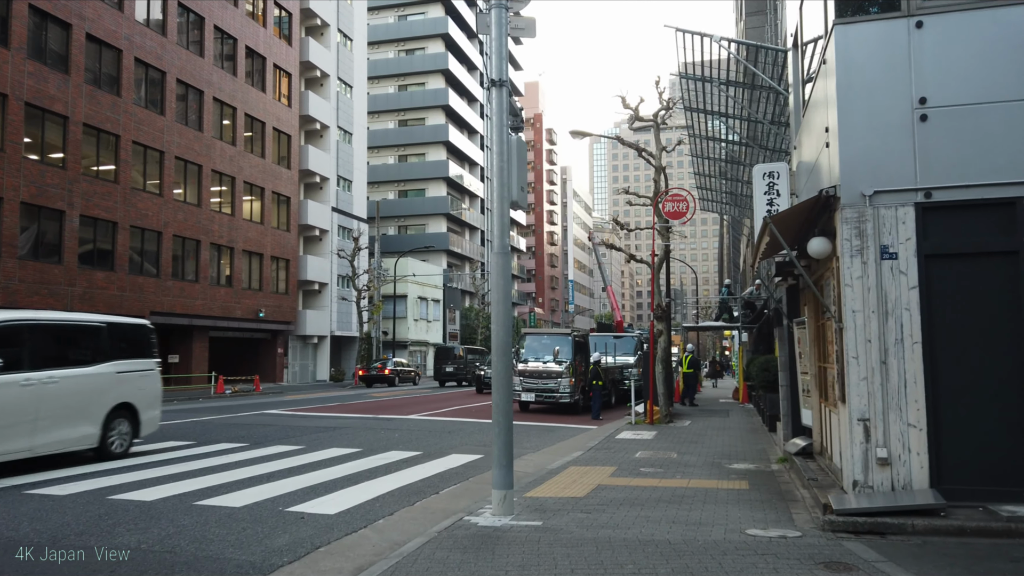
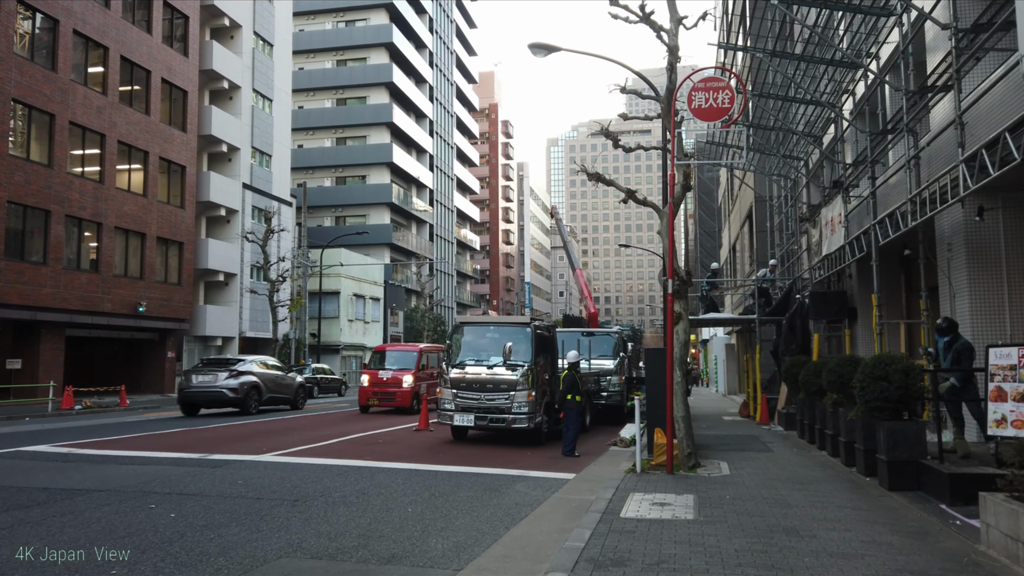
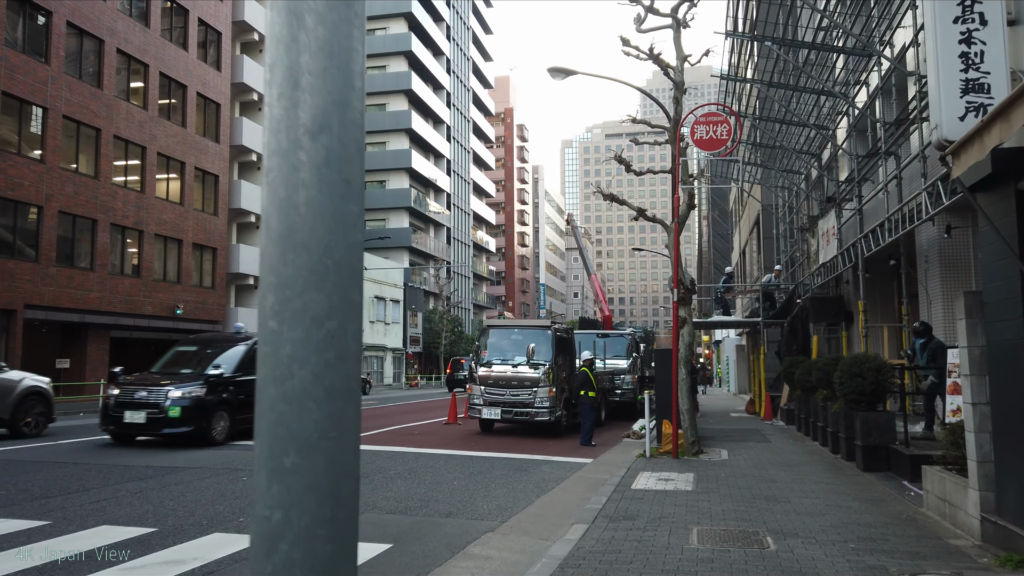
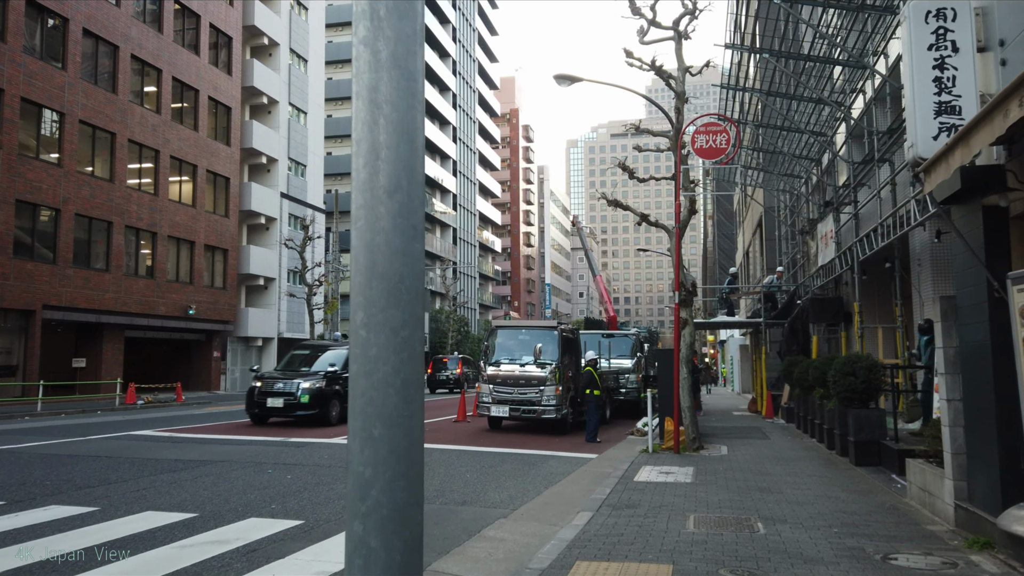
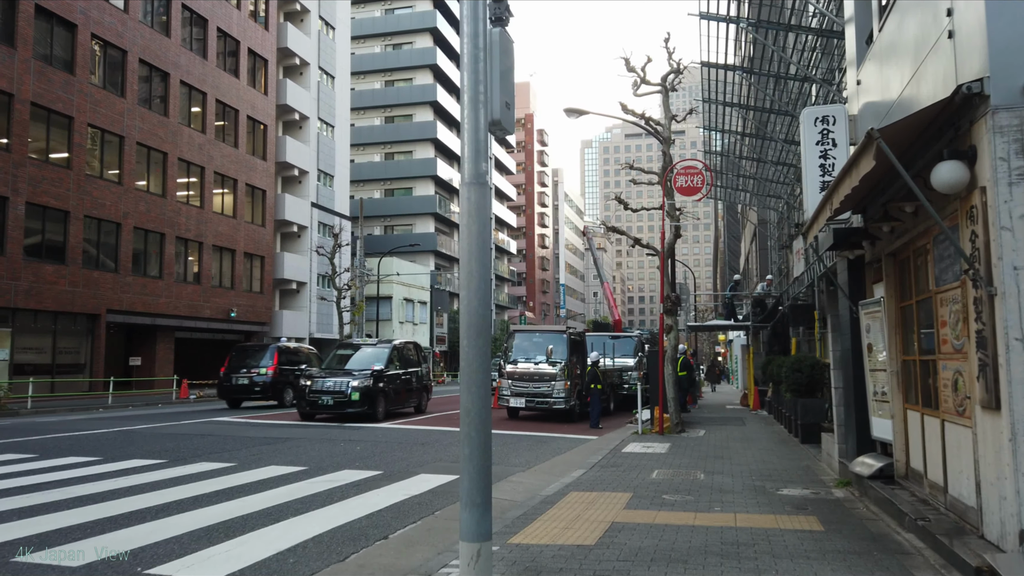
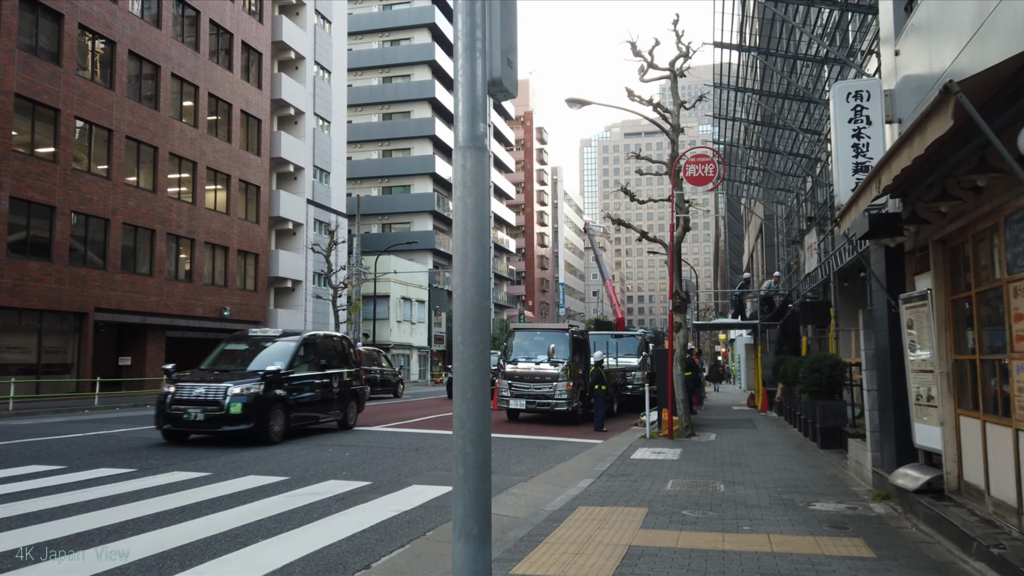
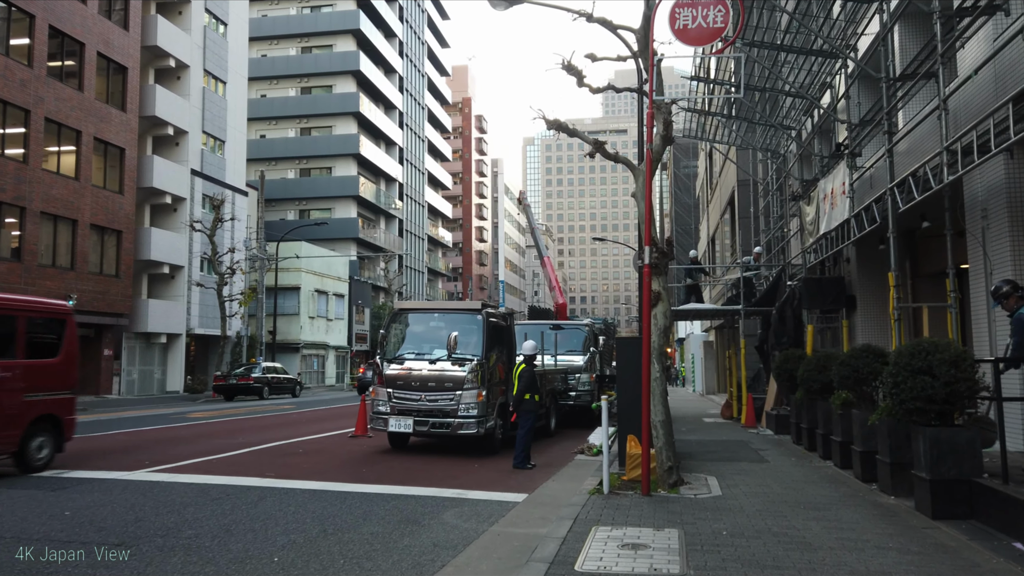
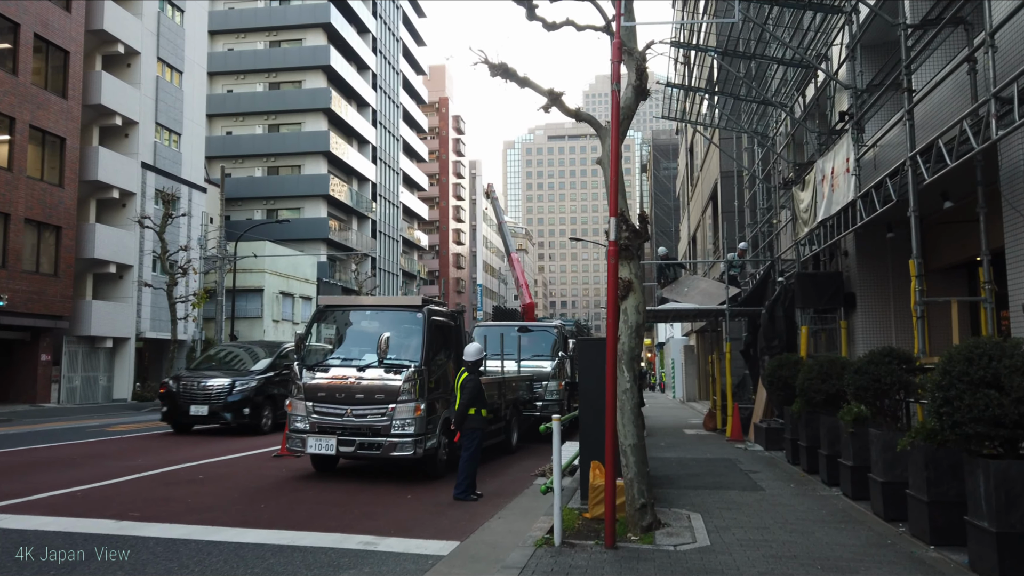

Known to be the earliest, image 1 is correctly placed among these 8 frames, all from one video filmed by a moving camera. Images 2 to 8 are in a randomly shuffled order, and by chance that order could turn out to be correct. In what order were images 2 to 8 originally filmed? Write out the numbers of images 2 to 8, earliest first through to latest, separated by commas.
5, 6, 4, 3, 2, 7, 8
